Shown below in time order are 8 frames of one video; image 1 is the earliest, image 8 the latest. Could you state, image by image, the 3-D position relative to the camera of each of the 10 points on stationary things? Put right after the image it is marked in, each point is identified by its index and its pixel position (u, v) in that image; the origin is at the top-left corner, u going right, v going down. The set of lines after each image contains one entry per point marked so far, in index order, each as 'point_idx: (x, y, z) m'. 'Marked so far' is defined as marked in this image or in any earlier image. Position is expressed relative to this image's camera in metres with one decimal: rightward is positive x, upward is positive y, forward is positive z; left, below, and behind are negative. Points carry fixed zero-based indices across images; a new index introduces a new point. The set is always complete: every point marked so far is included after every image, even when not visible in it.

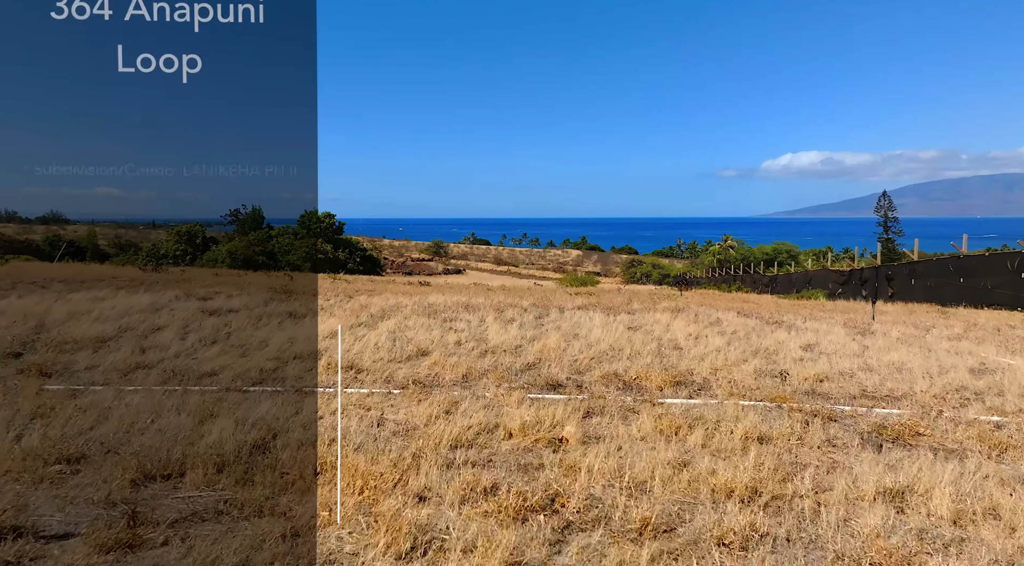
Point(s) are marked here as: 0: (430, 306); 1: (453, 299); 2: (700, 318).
0: (-2.0, -0.6, +16.1) m
1: (-1.7, -0.5, +19.5) m
2: (+4.1, -0.8, +14.6) m
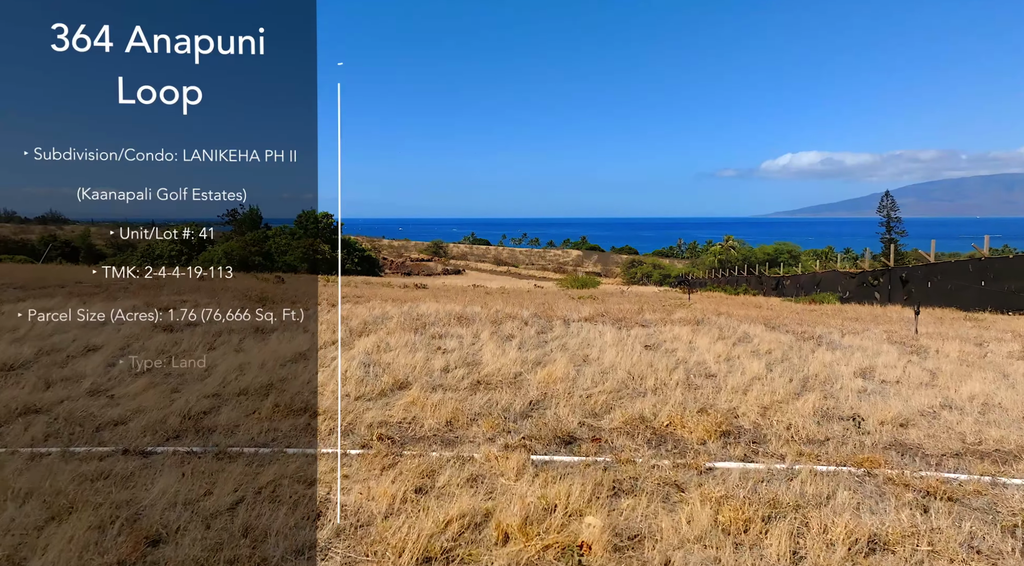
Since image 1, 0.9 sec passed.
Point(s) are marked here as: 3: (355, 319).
0: (-2.0, -0.8, +14.4) m
1: (-1.7, -0.7, +17.8) m
2: (+4.1, -0.9, +12.9) m
3: (-3.3, -0.8, +13.9) m
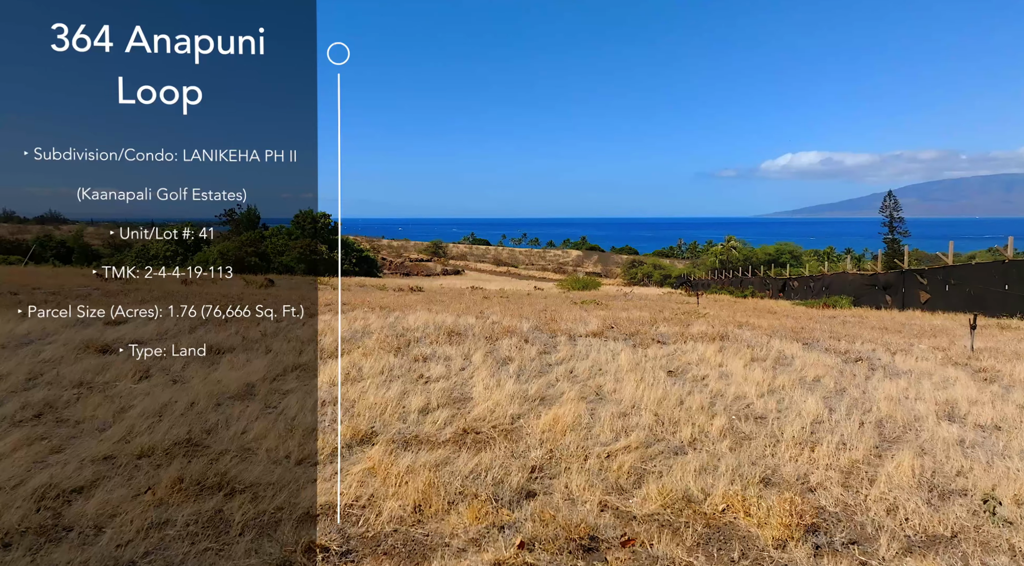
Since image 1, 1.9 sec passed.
0: (-2.1, -1.0, +12.6) m
1: (-1.7, -0.9, +16.0) m
2: (+4.1, -1.1, +11.1) m
3: (-3.3, -1.0, +12.1) m
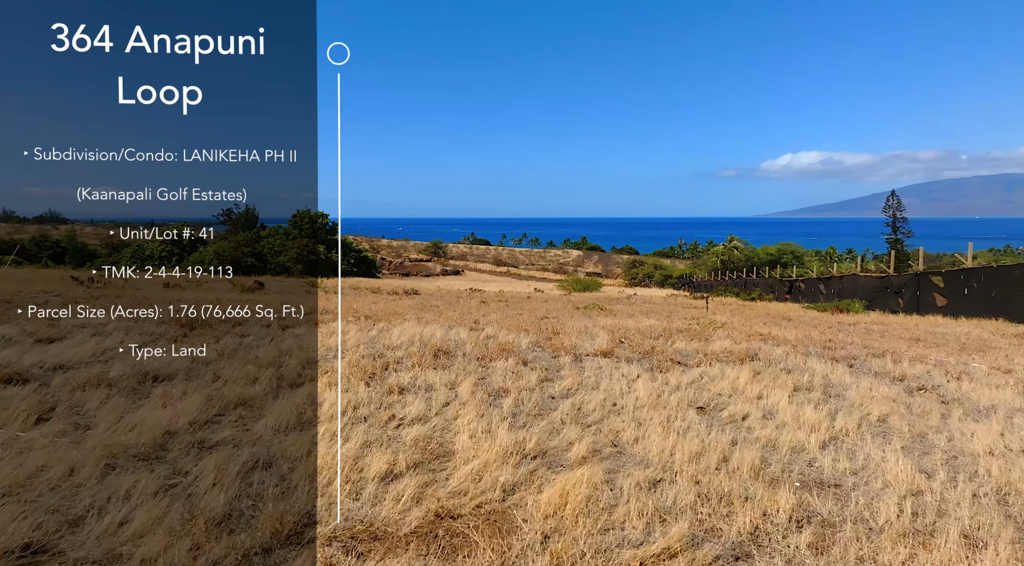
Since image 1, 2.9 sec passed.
0: (-2.1, -1.1, +10.9) m
1: (-1.8, -1.0, +14.3) m
2: (+4.0, -1.3, +9.4) m
3: (-3.4, -1.1, +10.4) m
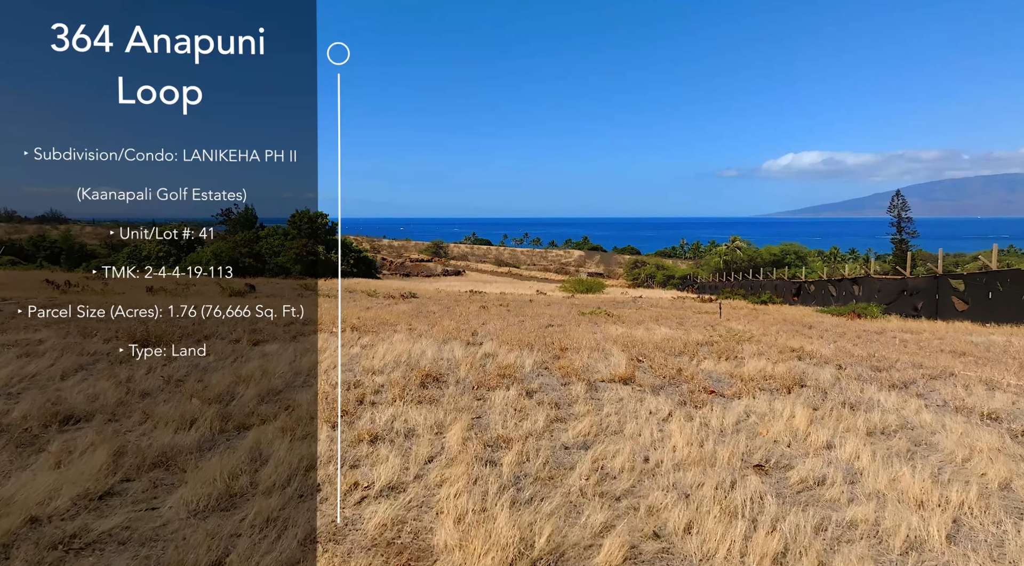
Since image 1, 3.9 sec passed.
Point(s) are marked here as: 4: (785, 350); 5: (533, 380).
0: (-2.1, -1.3, +9.1) m
1: (-1.8, -1.2, +12.6) m
2: (+4.0, -1.5, +7.7) m
3: (-3.3, -1.3, +8.7) m
4: (+5.7, -1.4, +13.9) m
5: (+0.3, -1.4, +9.4) m
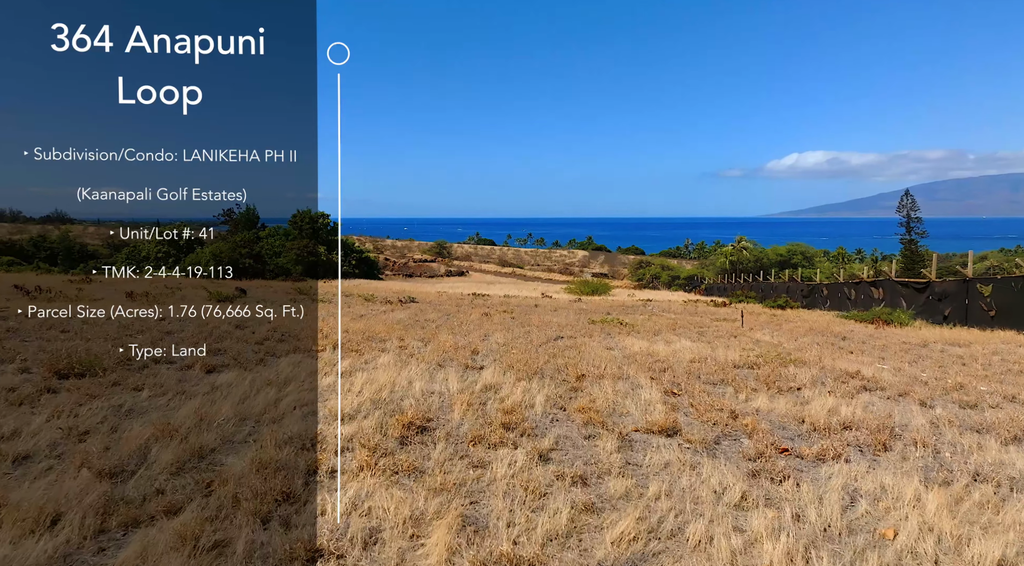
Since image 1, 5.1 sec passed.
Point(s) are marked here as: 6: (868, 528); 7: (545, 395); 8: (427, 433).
0: (-2.0, -1.6, +7.0) m
1: (-1.7, -1.4, +10.4) m
2: (+4.1, -1.7, +5.5) m
3: (-3.3, -1.6, +6.5) m
4: (+5.8, -1.6, +11.7) m
5: (+0.4, -1.6, +7.2) m
6: (+2.6, -1.7, +4.7) m
7: (+0.5, -1.5, +9.1) m
8: (-0.9, -1.6, +7.2) m
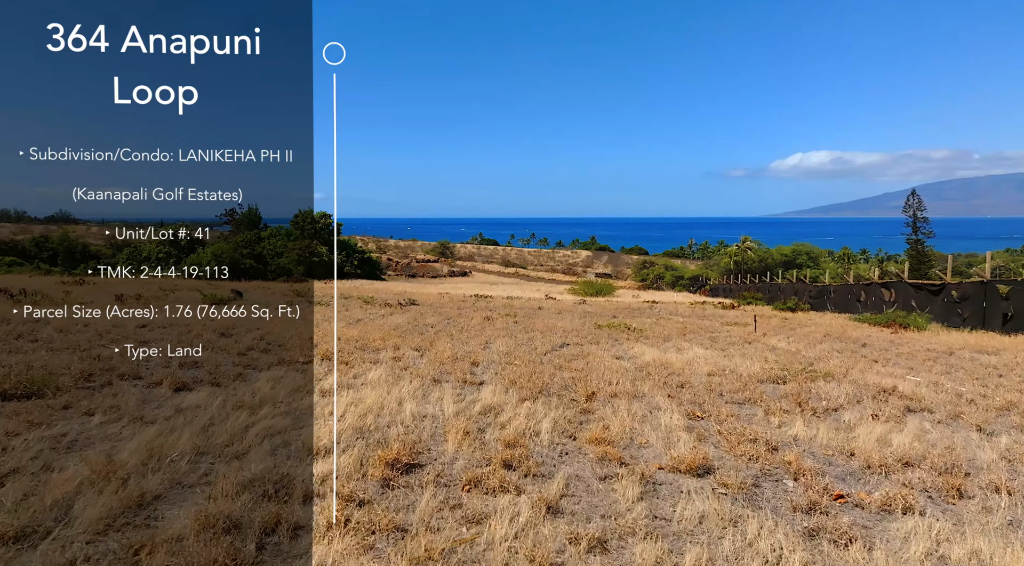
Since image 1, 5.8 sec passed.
0: (-2.0, -1.7, +5.9) m
1: (-1.6, -1.6, +9.3) m
2: (+4.1, -1.8, +4.3) m
3: (-3.2, -1.7, +5.4) m
4: (+5.8, -1.7, +10.6) m
5: (+0.4, -1.7, +6.1) m
6: (+2.6, -1.9, +3.6) m
7: (+0.5, -1.6, +8.0) m
8: (-0.9, -1.7, +6.1) m
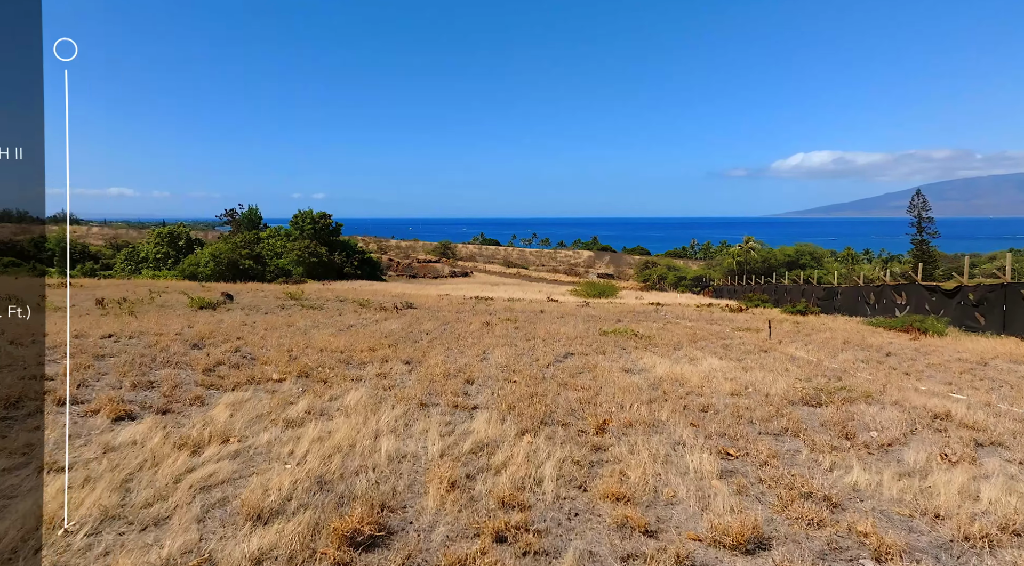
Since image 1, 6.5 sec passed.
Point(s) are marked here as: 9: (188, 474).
0: (-2.0, -1.8, +4.5) m
1: (-1.7, -1.7, +7.9) m
2: (+4.1, -2.0, +2.9) m
3: (-3.3, -1.8, +4.0) m
4: (+5.8, -1.9, +9.1) m
5: (+0.4, -1.8, +4.7) m
6: (+2.5, -2.0, +2.2) m
7: (+0.5, -1.8, +6.6) m
8: (-0.9, -1.8, +4.7) m
9: (-2.9, -1.7, +6.1) m
